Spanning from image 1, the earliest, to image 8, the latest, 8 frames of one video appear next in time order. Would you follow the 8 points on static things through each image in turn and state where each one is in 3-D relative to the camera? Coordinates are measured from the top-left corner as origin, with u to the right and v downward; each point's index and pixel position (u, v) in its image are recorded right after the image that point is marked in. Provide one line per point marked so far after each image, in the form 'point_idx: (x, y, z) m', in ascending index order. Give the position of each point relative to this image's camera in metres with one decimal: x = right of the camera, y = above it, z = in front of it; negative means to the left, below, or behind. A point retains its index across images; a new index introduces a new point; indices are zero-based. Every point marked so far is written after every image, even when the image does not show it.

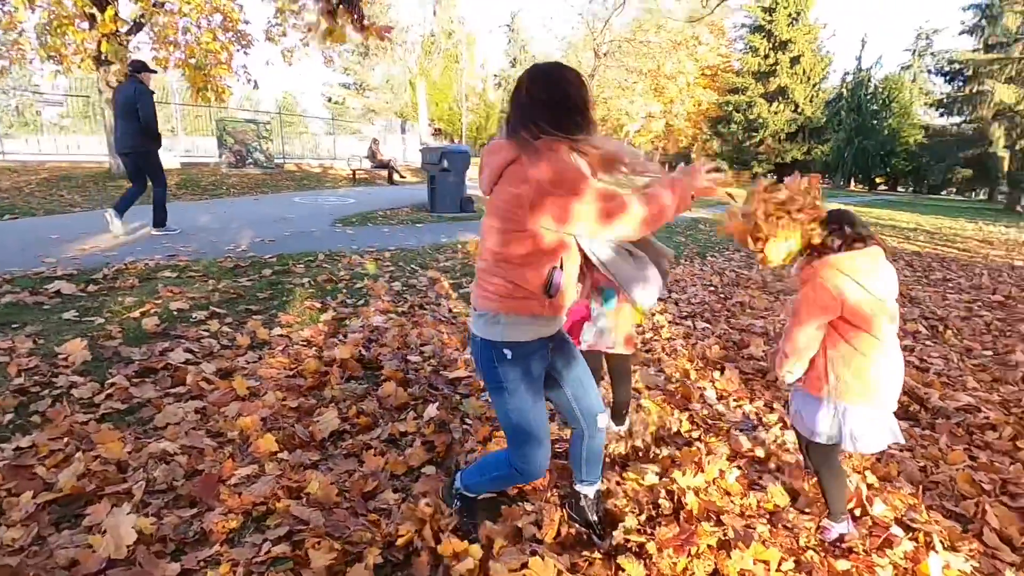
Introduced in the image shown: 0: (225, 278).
0: (-3.0, +0.1, +5.6) m
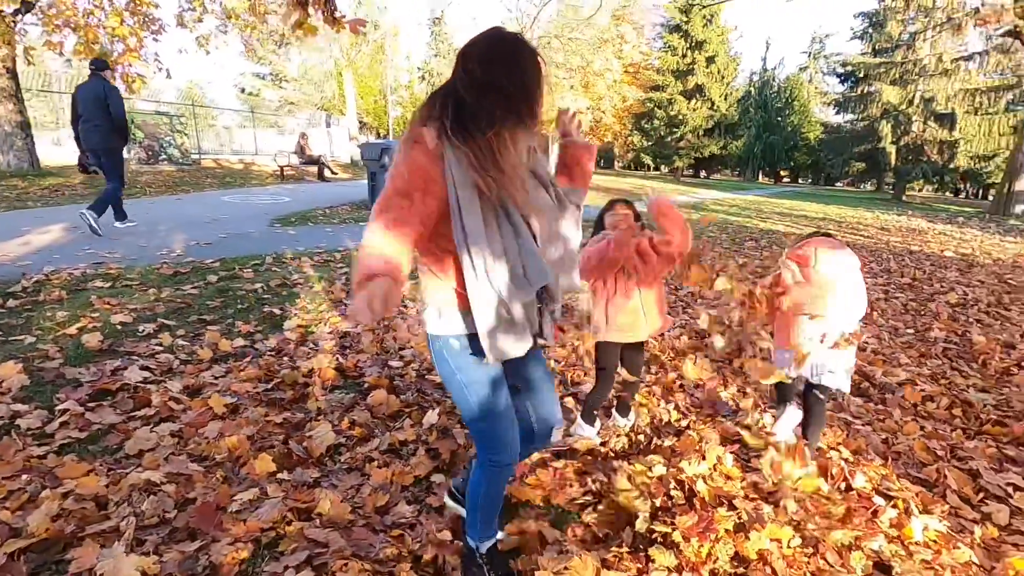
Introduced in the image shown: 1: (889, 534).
0: (-3.3, 0.0, +5.1) m
1: (+1.8, -1.1, +2.5) m
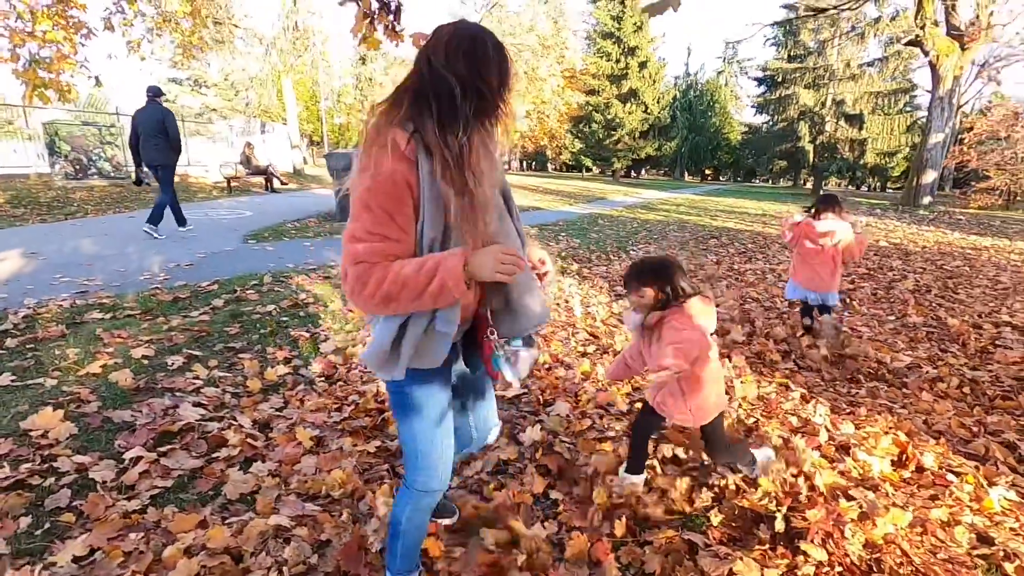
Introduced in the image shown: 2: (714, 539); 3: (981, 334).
0: (-3.1, -0.2, +4.8) m
1: (+2.4, -1.1, +2.7) m
2: (+0.9, -1.1, +2.4) m
3: (+5.3, -0.5, +6.0) m
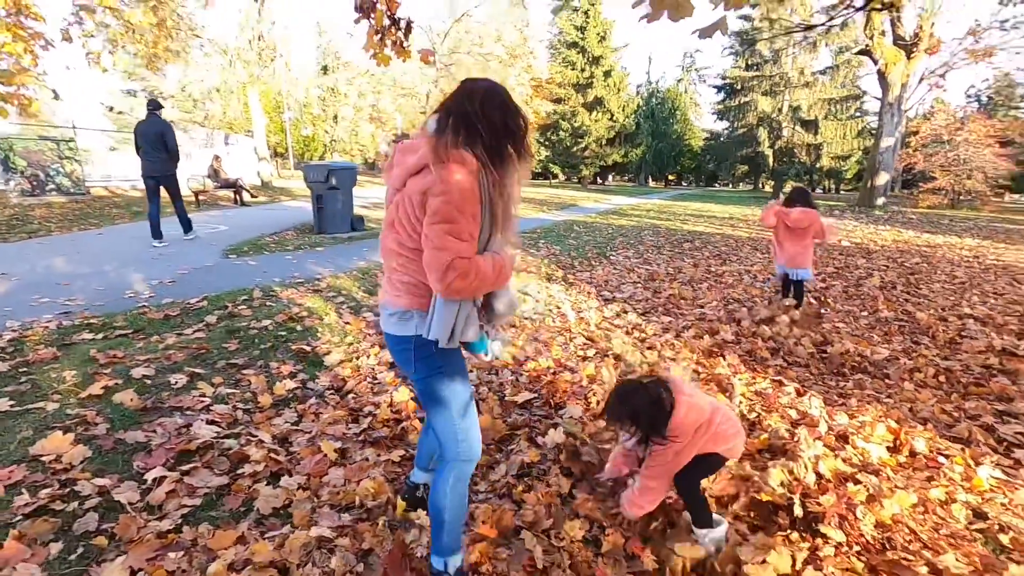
0: (-3.1, -0.4, +4.7) m
1: (+2.5, -1.1, +2.9) m
2: (+1.1, -1.1, +2.5) m
3: (+5.2, -0.4, +6.3) m
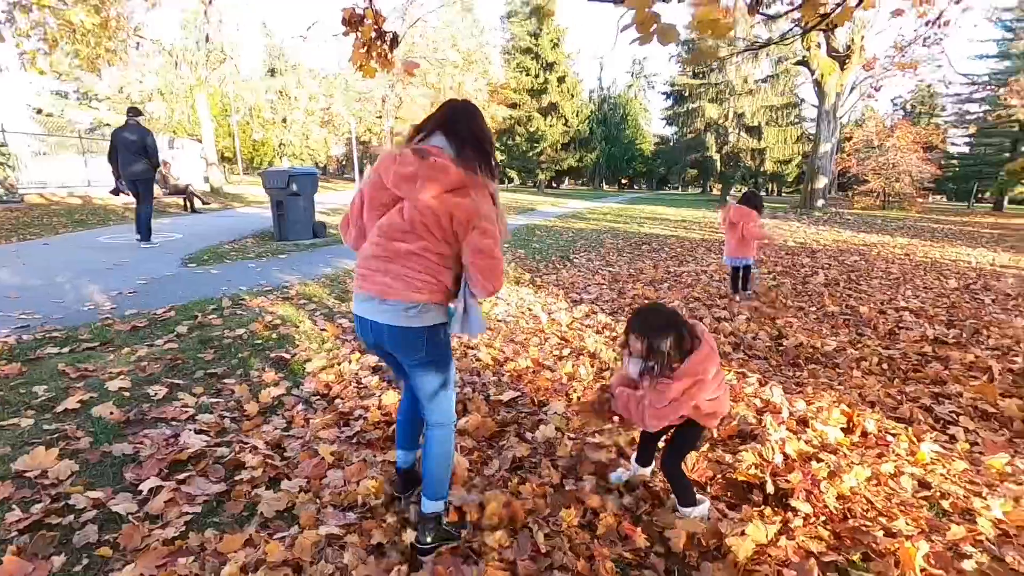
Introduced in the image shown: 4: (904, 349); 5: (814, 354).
0: (-3.2, -0.5, +4.6) m
1: (+2.5, -1.0, +3.3) m
2: (+1.1, -1.1, +2.7) m
3: (+4.8, -0.4, +6.9) m
4: (+4.1, -0.6, +5.6) m
5: (+3.0, -0.7, +5.3) m
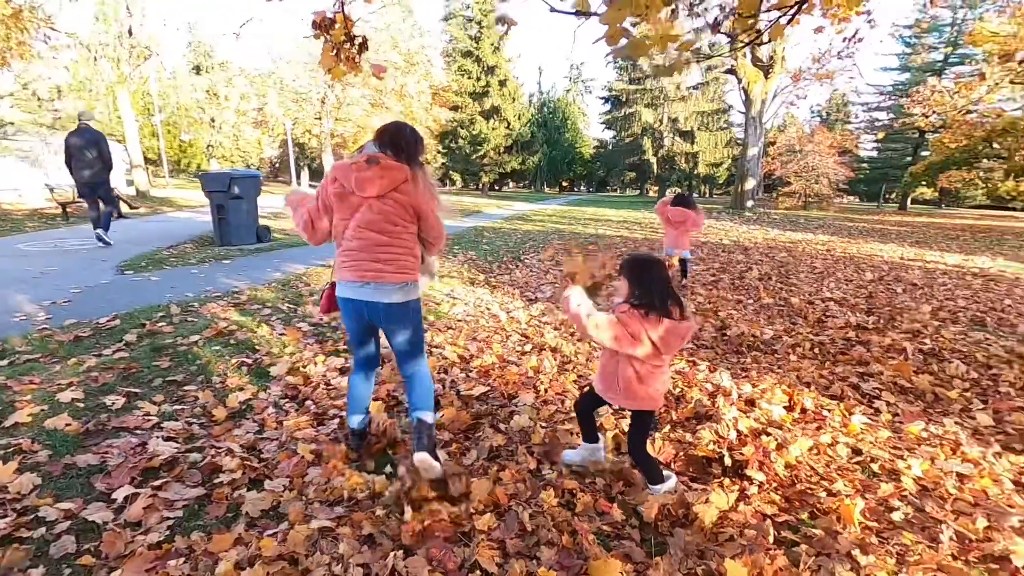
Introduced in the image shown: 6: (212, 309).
0: (-3.5, -0.5, +4.4) m
1: (+2.3, -1.0, +3.7) m
2: (+1.0, -1.1, +3.0) m
3: (+4.3, -0.3, +7.5) m
4: (+3.7, -0.5, +6.1) m
5: (+2.6, -0.6, +5.7) m
6: (-3.3, -0.2, +5.8) m
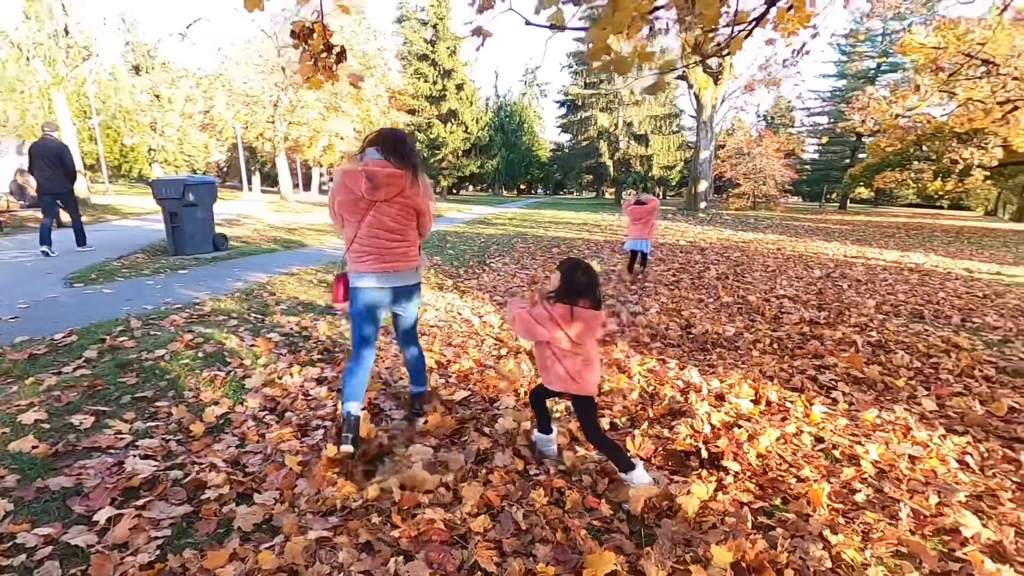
0: (-3.7, -0.7, +4.2) m
1: (+2.2, -1.0, +3.9) m
2: (+0.9, -1.1, +3.1) m
3: (+3.8, -0.2, +7.9) m
4: (+3.4, -0.5, +6.5) m
5: (+2.3, -0.6, +5.9) m
6: (-3.6, -0.4, +5.7) m
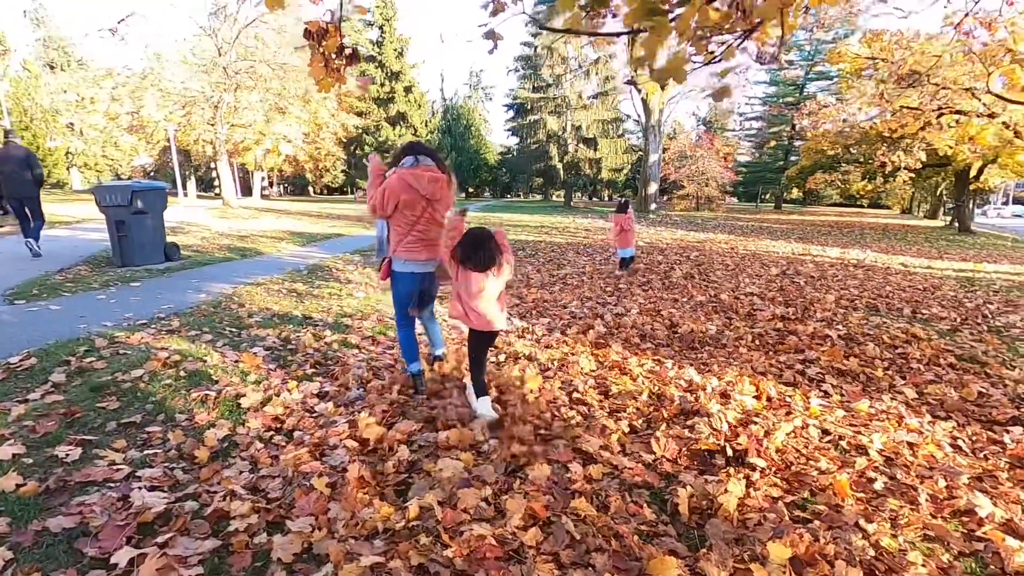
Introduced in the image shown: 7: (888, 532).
0: (-3.6, -0.8, +3.8) m
1: (+2.3, -1.0, +4.1) m
2: (+1.1, -1.1, +3.1) m
3: (+3.5, -0.2, +8.2) m
4: (+3.2, -0.5, +6.7) m
5: (+2.2, -0.6, +6.1) m
6: (-3.6, -0.5, +5.3) m
7: (+1.9, -1.2, +2.7) m
